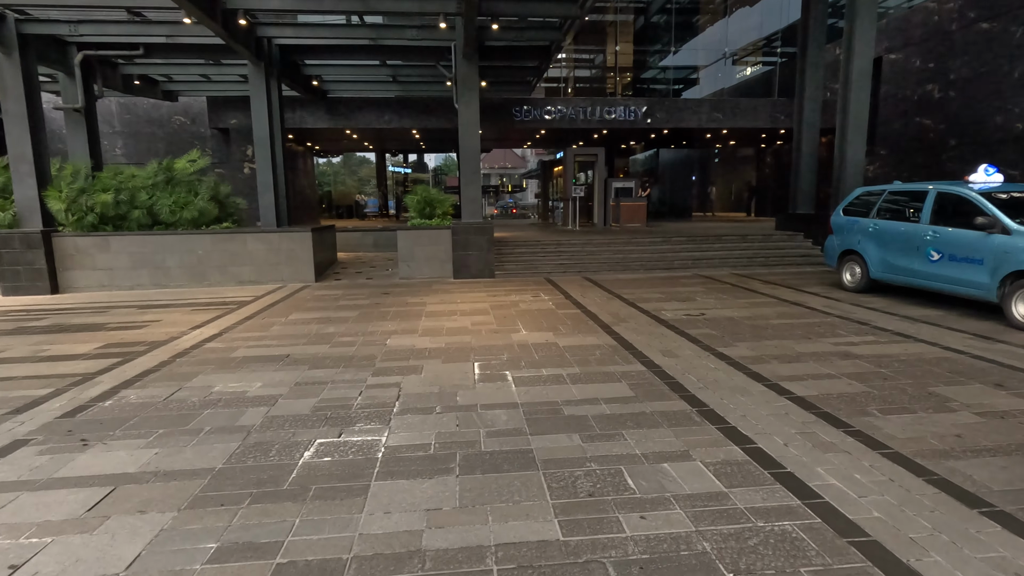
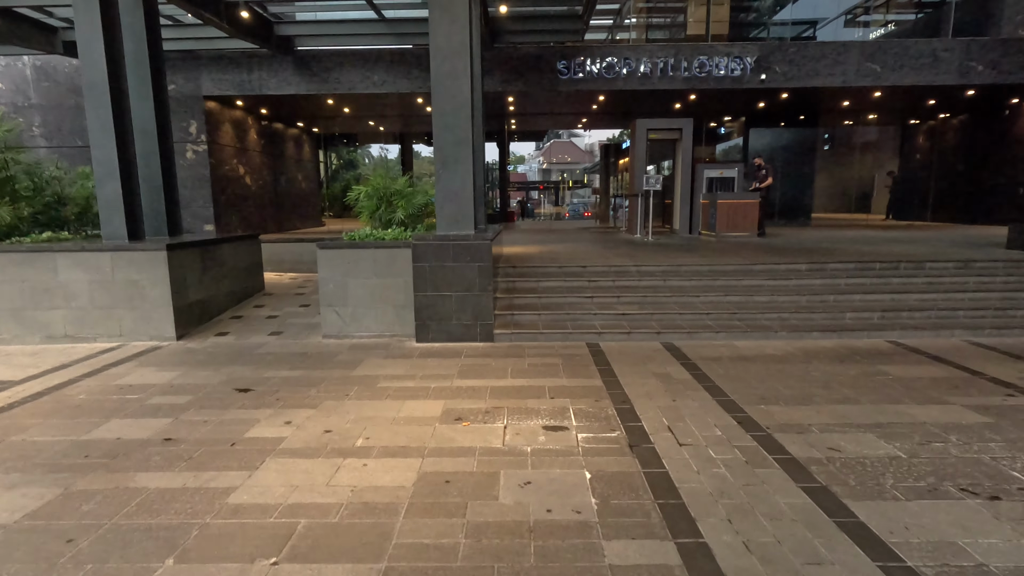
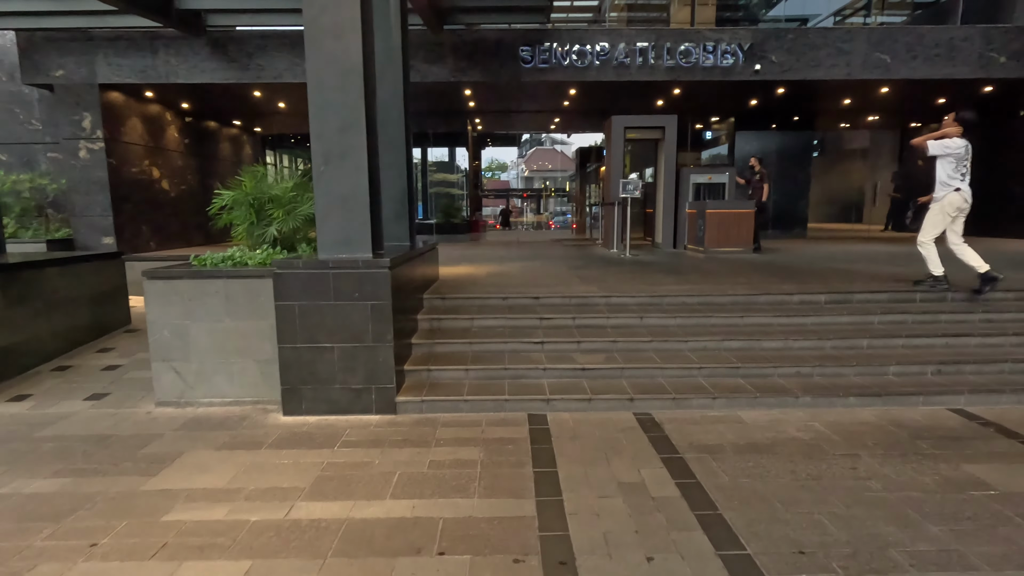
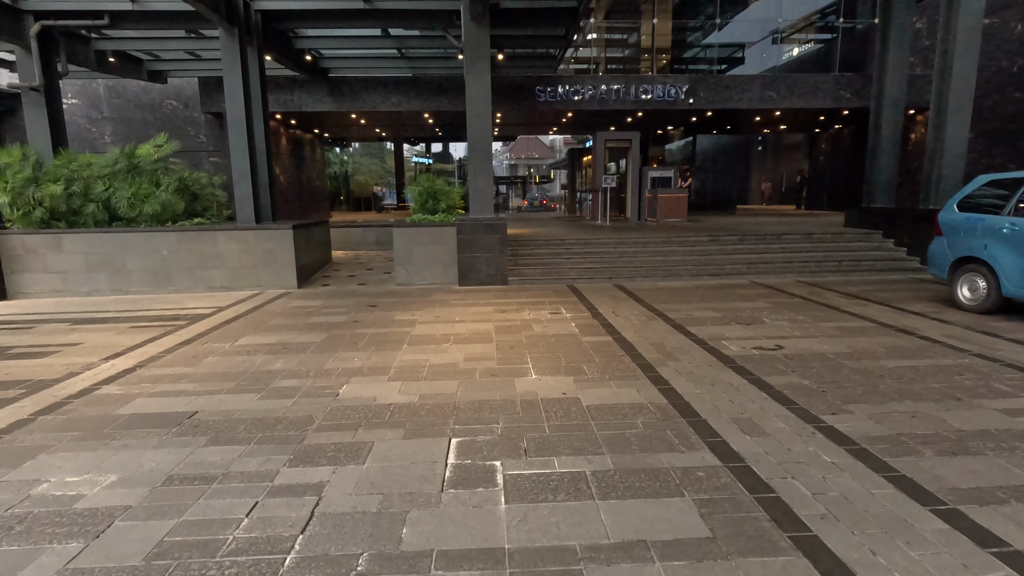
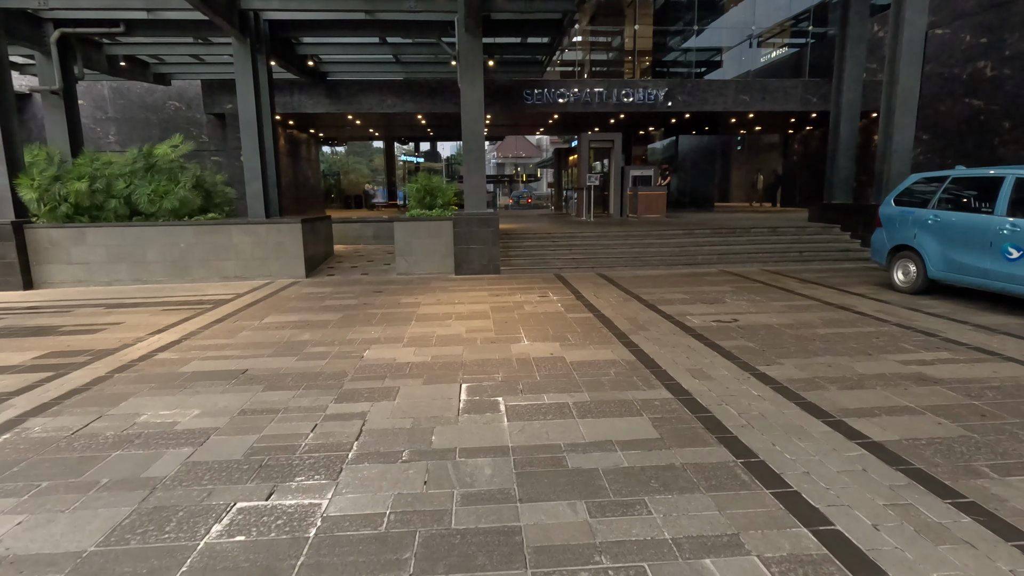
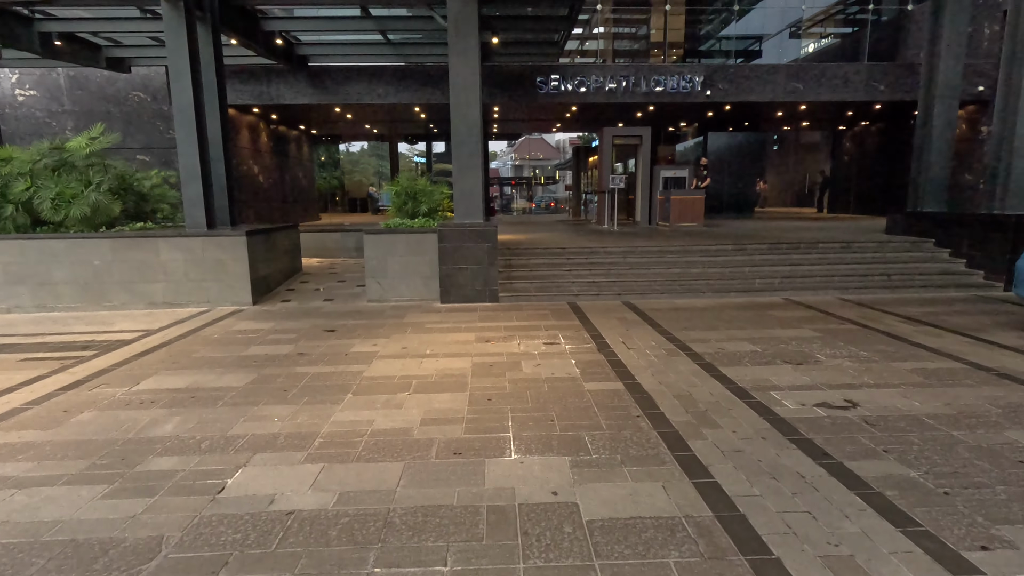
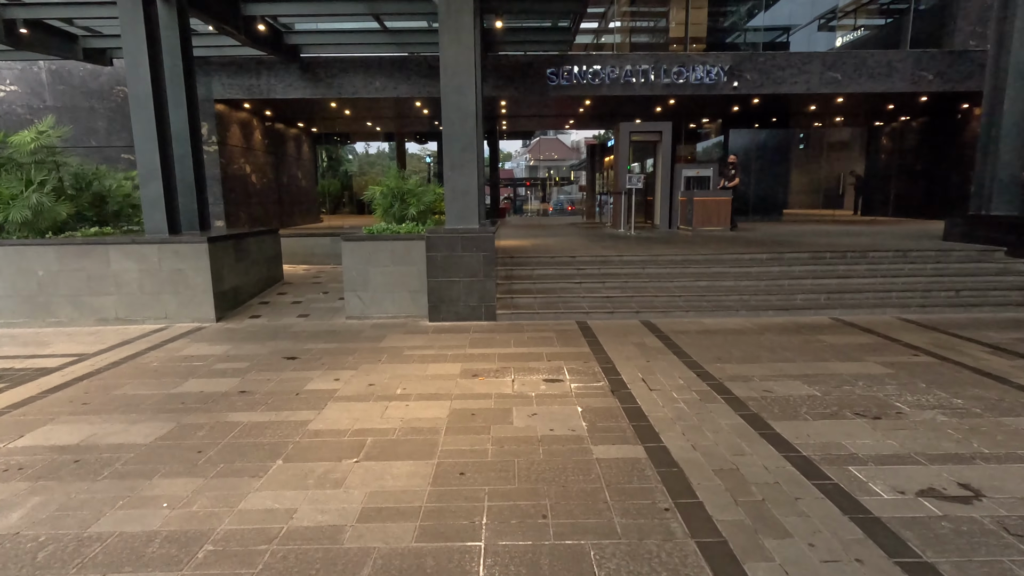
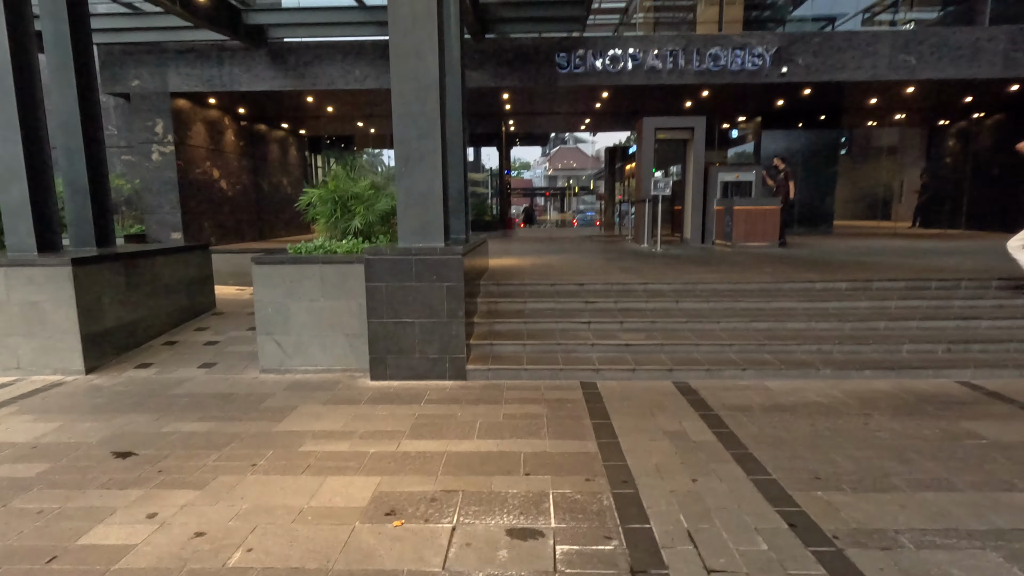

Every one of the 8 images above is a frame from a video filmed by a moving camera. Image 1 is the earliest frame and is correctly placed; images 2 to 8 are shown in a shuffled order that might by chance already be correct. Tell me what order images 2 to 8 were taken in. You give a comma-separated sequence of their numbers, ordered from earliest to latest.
5, 4, 6, 7, 2, 8, 3
